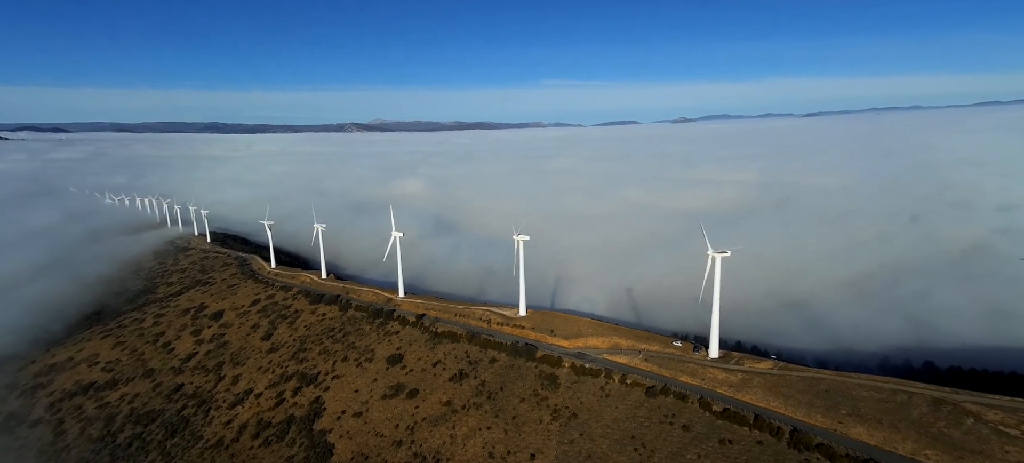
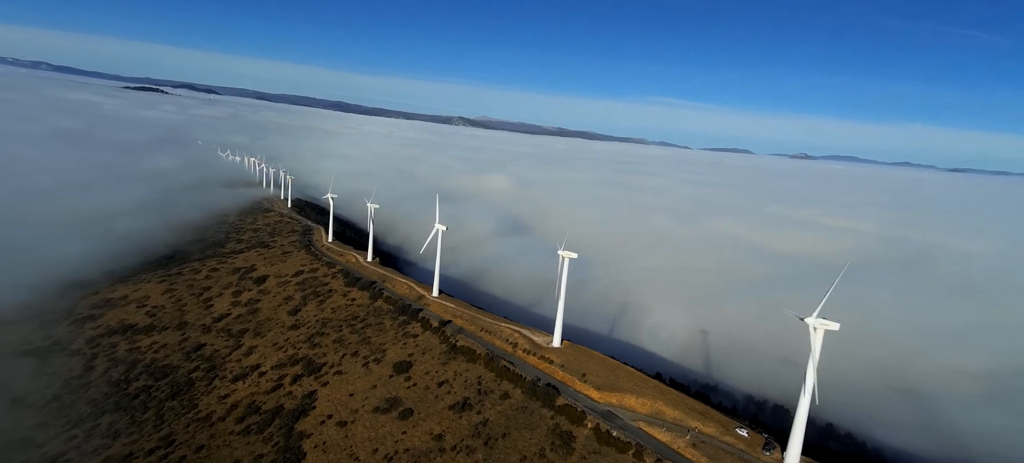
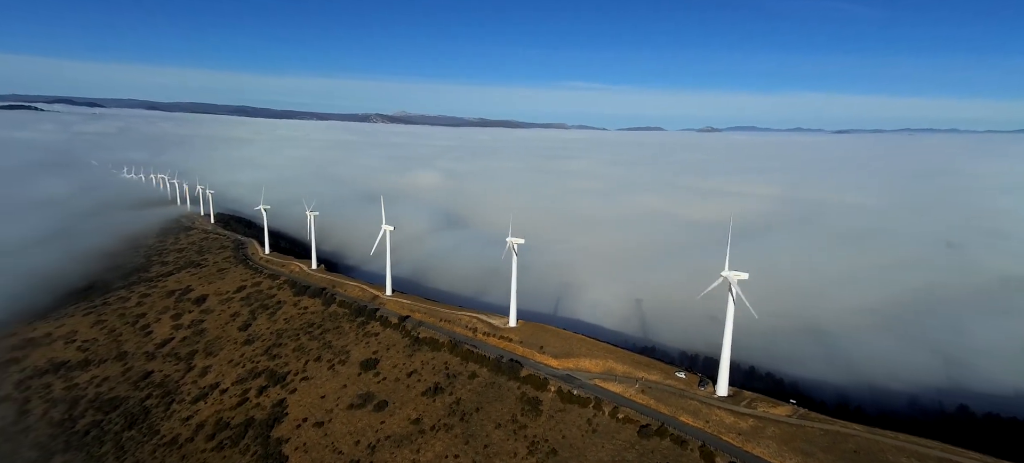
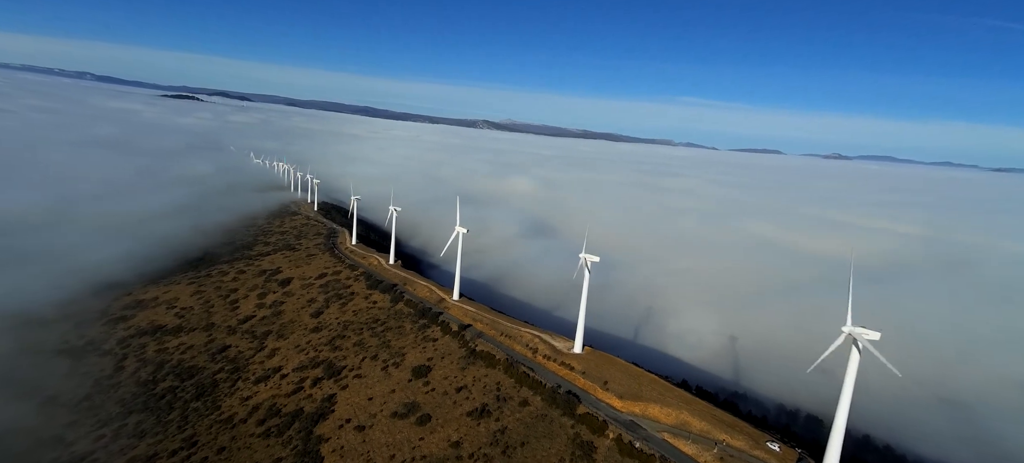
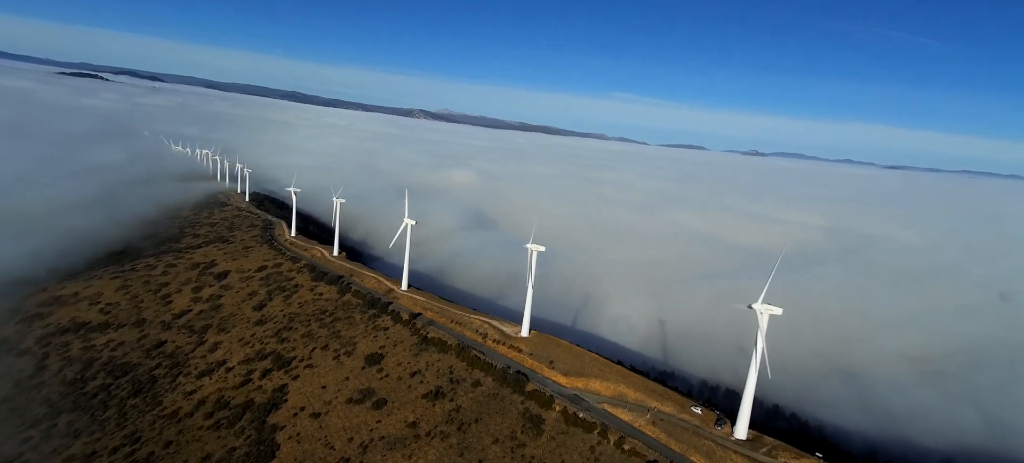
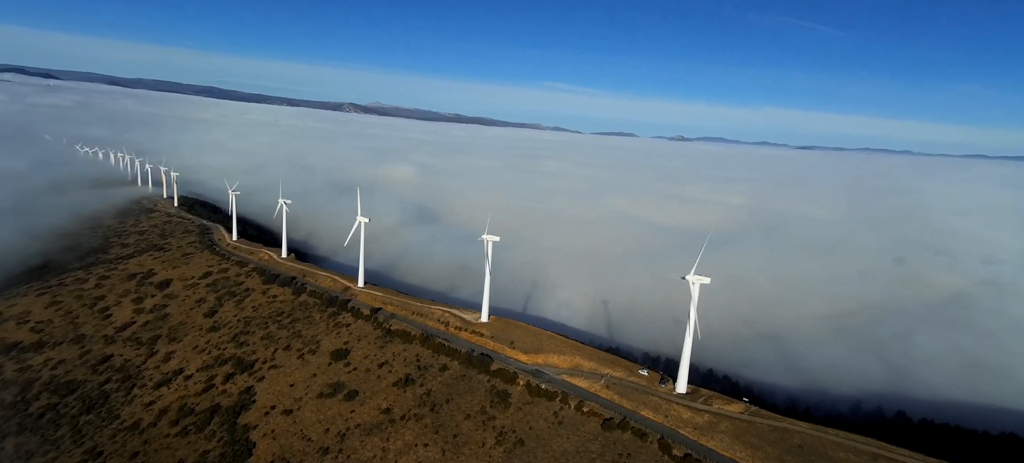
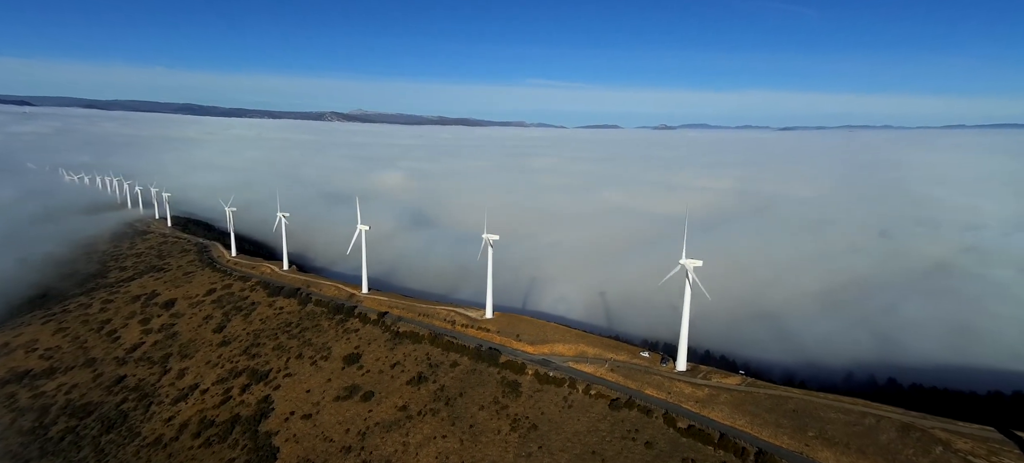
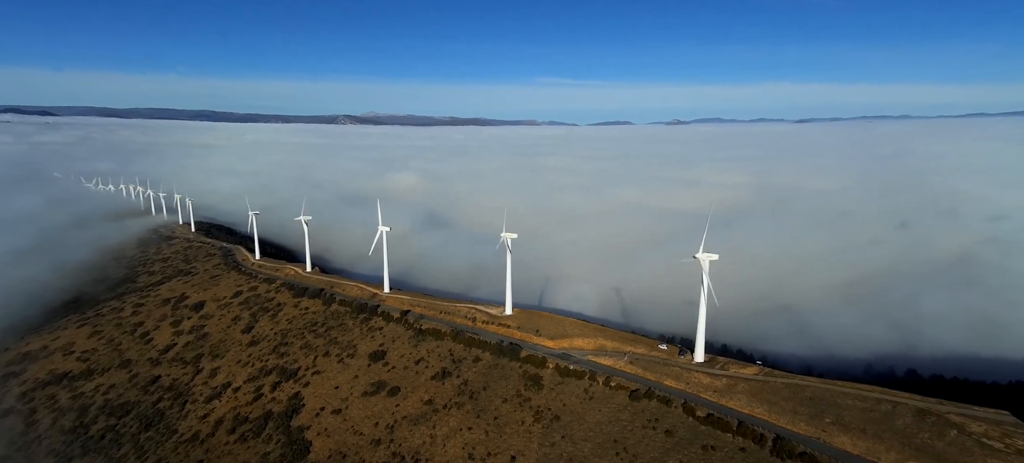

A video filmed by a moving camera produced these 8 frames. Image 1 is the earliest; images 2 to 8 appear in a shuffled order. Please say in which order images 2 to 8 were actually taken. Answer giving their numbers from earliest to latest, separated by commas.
8, 7, 6, 3, 5, 2, 4
